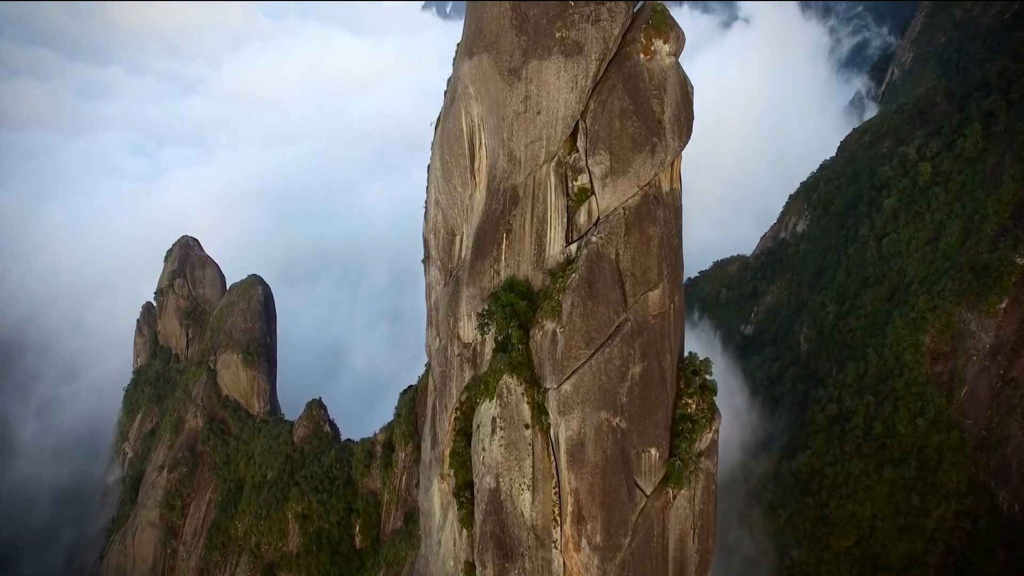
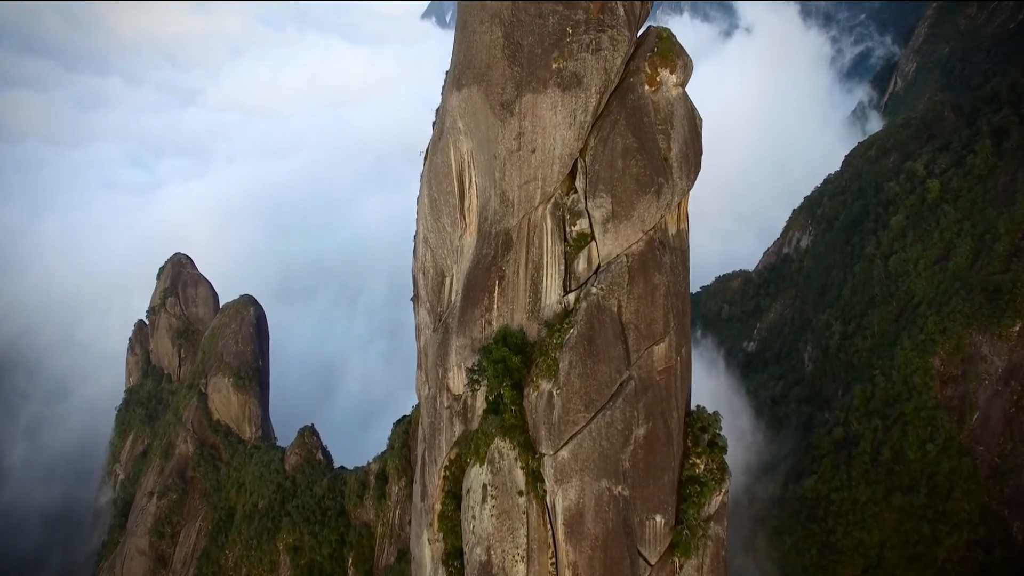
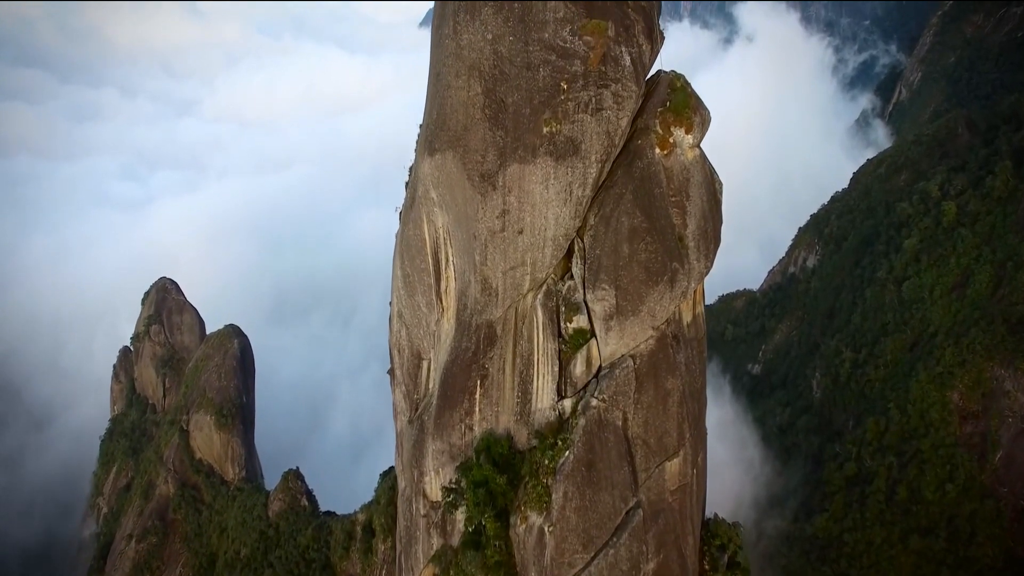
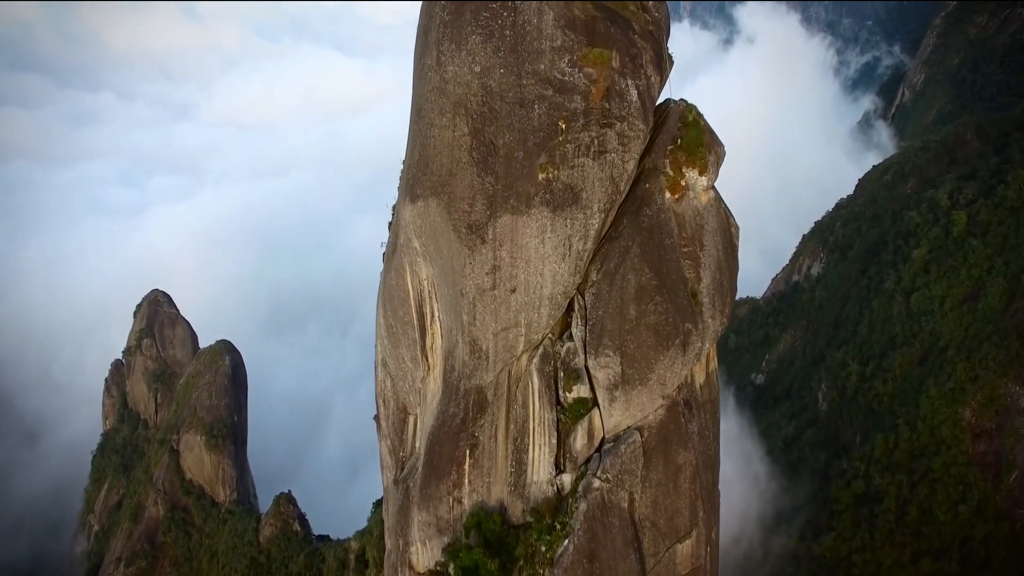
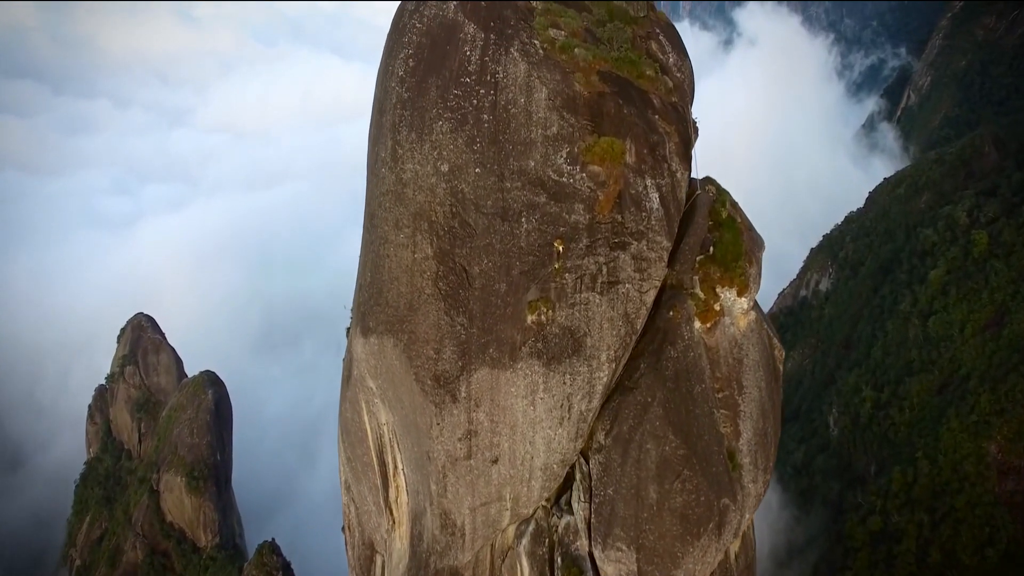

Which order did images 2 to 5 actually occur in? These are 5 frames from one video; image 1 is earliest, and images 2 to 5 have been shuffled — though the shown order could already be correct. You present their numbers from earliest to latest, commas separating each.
2, 3, 4, 5
